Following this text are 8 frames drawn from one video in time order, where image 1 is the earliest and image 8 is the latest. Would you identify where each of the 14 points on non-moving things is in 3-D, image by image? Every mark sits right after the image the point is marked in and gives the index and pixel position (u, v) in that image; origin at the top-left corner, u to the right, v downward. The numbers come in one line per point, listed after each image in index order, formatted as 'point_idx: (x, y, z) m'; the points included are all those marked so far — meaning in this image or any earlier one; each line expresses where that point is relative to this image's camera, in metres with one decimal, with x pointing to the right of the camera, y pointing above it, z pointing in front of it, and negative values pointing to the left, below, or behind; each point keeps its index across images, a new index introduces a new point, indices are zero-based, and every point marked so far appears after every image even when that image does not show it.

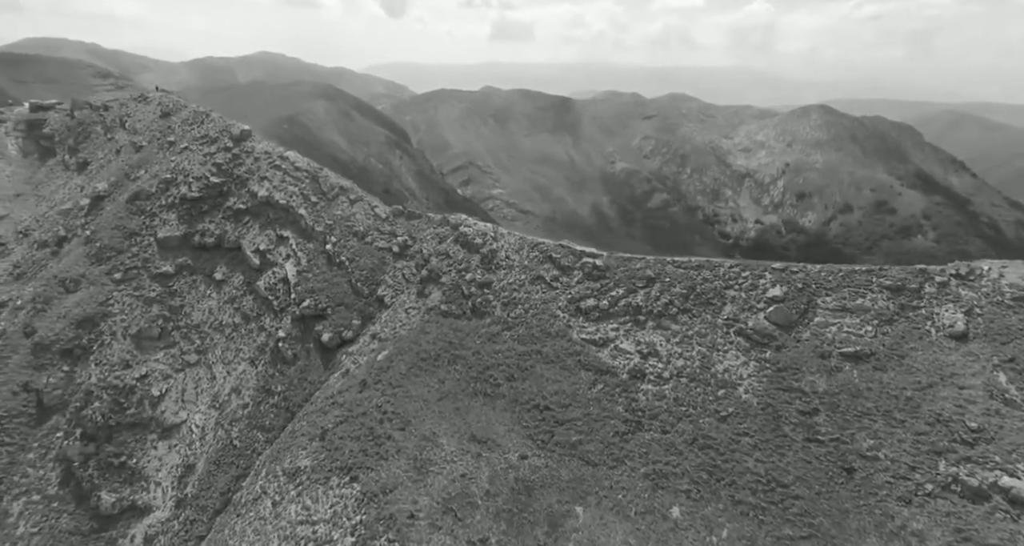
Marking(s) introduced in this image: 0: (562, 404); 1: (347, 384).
0: (+1.5, -4.0, +15.3) m
1: (-6.2, -4.1, +18.7) m
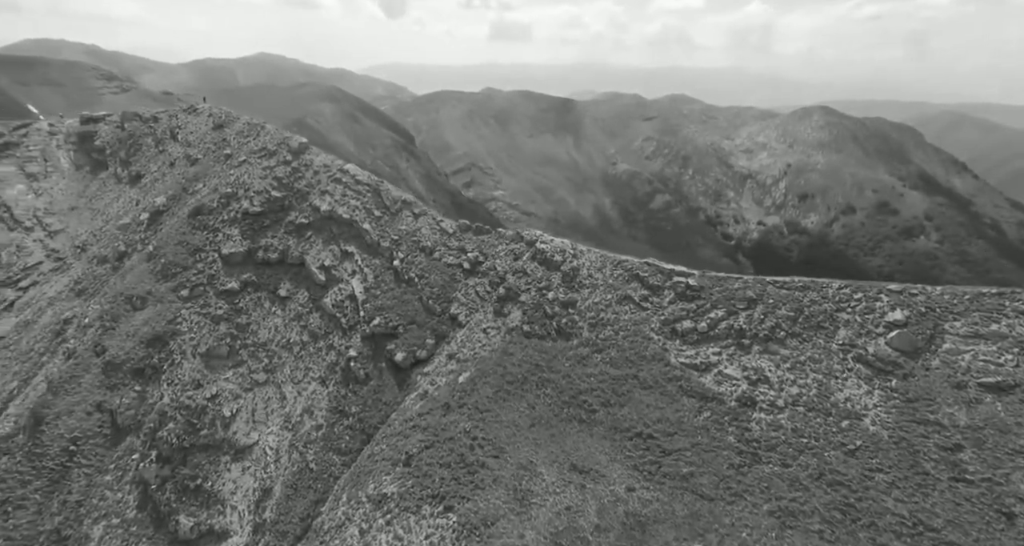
0: (+4.5, -4.6, +14.7) m
1: (-3.1, -4.8, +18.2) m
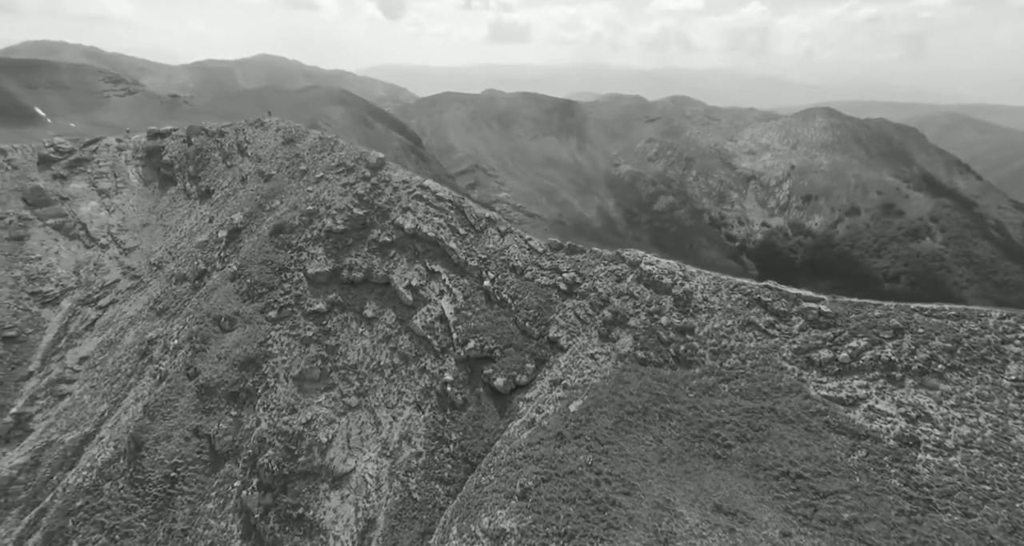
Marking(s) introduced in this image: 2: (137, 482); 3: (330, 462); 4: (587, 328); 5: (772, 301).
0: (+8.4, -5.5, +13.8) m
1: (+0.9, -5.7, +17.6) m
2: (-14.1, -7.9, +19.0) m
3: (-7.1, -7.3, +19.5) m
4: (+2.9, -2.1, +19.5) m
5: (+8.9, -1.0, +17.2) m
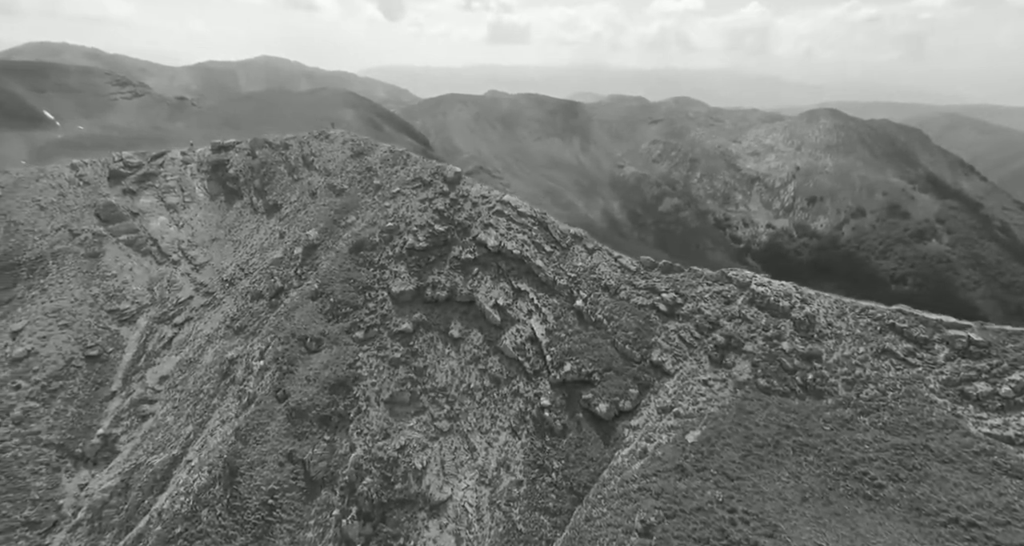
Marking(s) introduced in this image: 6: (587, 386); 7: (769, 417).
0: (+12.1, -6.2, +12.8) m
1: (+4.7, -6.5, +16.7) m
2: (-10.2, -8.7, +18.6) m
3: (-3.2, -8.1, +18.9) m
4: (+6.8, -2.9, +18.7) m
5: (+12.7, -1.7, +16.2) m
6: (+2.9, -4.4, +19.8) m
7: (+8.2, -4.6, +16.1) m
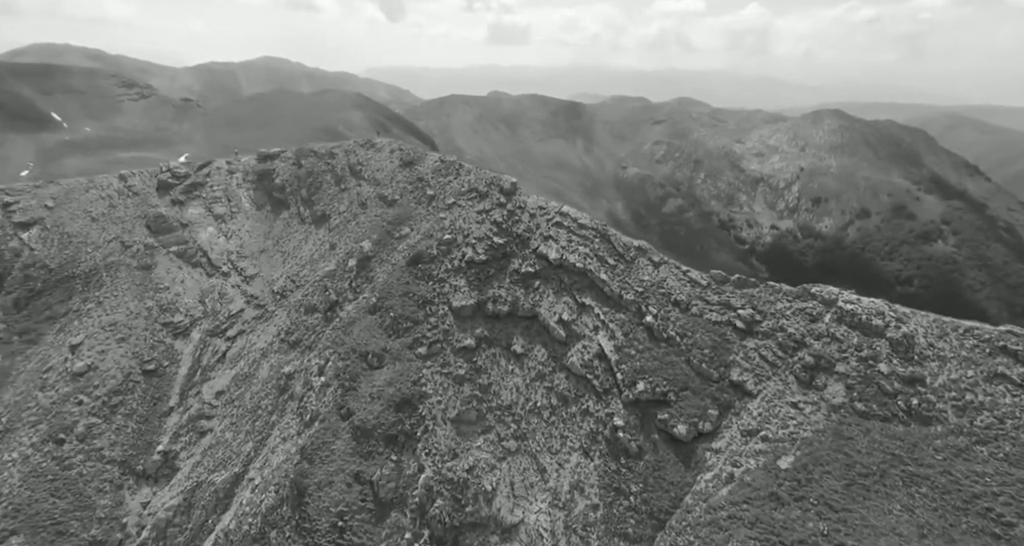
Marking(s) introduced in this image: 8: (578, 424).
0: (+14.7, -6.8, +11.9) m
1: (+7.4, -7.1, +16.0) m
2: (-7.5, -9.3, +18.2) m
3: (-0.5, -8.7, +18.4) m
4: (+9.5, -3.5, +17.9) m
5: (+15.3, -2.3, +15.3) m
6: (+5.7, -5.0, +19.1) m
7: (+10.9, -5.2, +15.3) m
8: (+2.6, -5.9, +19.8) m
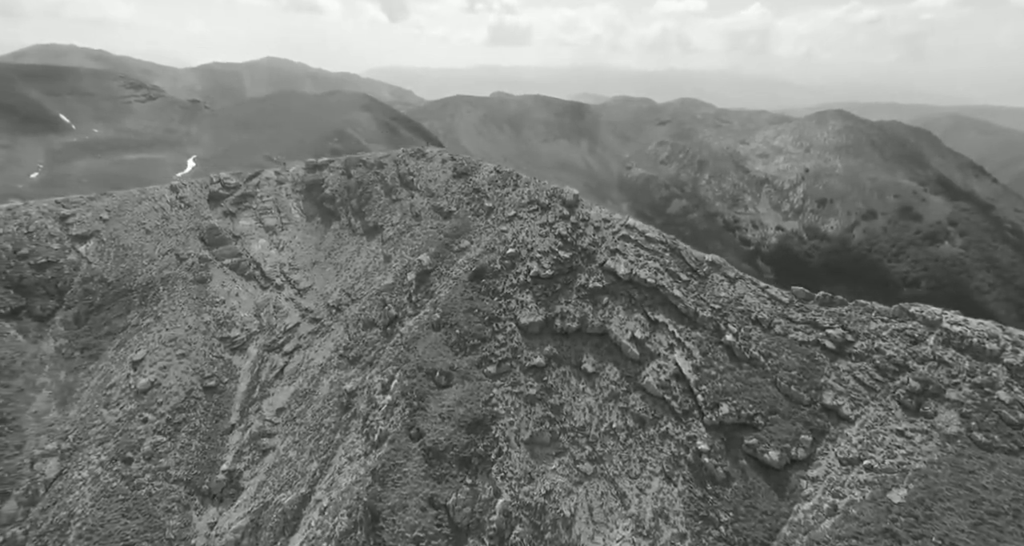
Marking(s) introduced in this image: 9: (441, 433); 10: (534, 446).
0: (+17.4, -7.4, +10.9) m
1: (+10.2, -7.7, +15.1) m
2: (-4.6, -10.0, +17.6) m
3: (+2.4, -9.4, +17.7) m
4: (+12.4, -4.2, +17.0) m
5: (+18.1, -2.9, +14.2) m
6: (+8.6, -5.7, +18.3) m
7: (+13.7, -5.8, +14.4) m
8: (+5.5, -6.5, +19.0) m
9: (-2.8, -6.2, +19.7) m
10: (+0.8, -6.7, +19.5) m
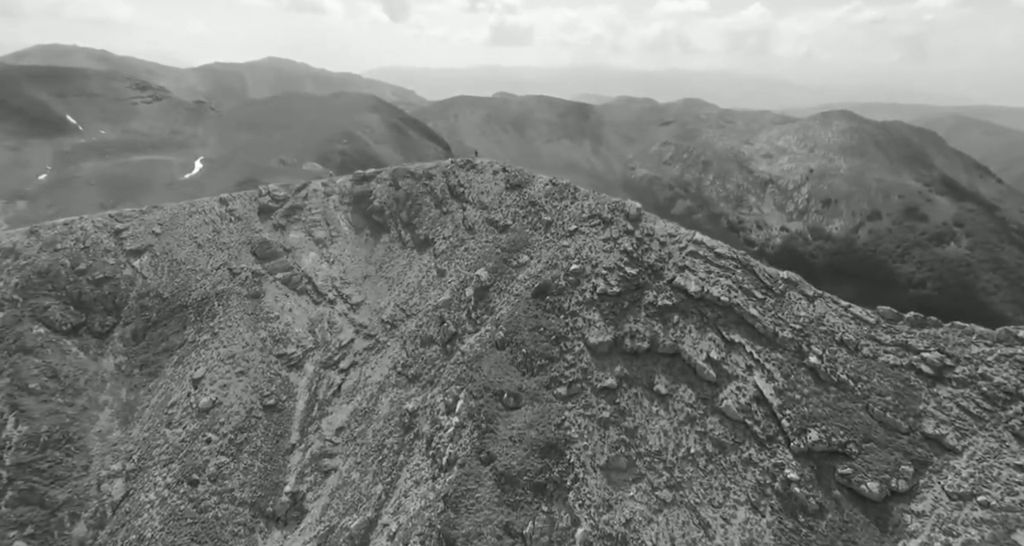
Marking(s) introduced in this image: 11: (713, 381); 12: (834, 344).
0: (+20.0, -8.1, +9.8) m
1: (+12.9, -8.4, +14.2) m
2: (-1.9, -10.7, +17.1) m
3: (+5.2, -10.1, +16.9) m
4: (+15.1, -4.9, +16.0) m
5: (+20.8, -3.6, +13.2) m
6: (+11.3, -6.4, +17.4) m
7: (+16.3, -6.5, +13.4) m
8: (+8.3, -7.3, +18.2) m
9: (0.0, -7.0, +19.1) m
10: (+3.7, -7.4, +18.8) m
11: (+8.0, -4.2, +19.8) m
12: (+12.3, -2.7, +19.3) m
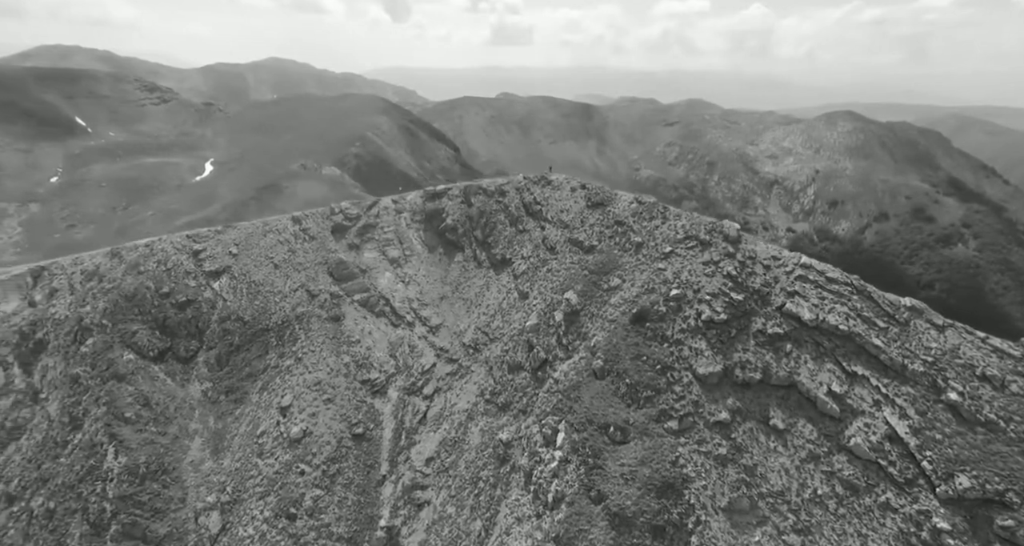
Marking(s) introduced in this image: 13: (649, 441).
0: (+23.7, -9.0, +8.0) m
1: (+16.8, -9.4, +12.7) m
2: (+2.1, -11.7, +16.1) m
3: (+9.2, -11.1, +15.7) m
4: (+19.0, -5.9, +14.5) m
5: (+24.6, -4.6, +11.4) m
6: (+15.3, -7.4, +16.0) m
7: (+20.2, -7.4, +11.8) m
8: (+12.3, -8.3, +16.9) m
9: (+4.1, -8.0, +18.0) m
10: (+7.7, -8.4, +17.6) m
11: (+12.0, -5.3, +18.6) m
12: (+16.3, -3.7, +17.9) m
13: (+5.1, -6.3, +19.1) m
